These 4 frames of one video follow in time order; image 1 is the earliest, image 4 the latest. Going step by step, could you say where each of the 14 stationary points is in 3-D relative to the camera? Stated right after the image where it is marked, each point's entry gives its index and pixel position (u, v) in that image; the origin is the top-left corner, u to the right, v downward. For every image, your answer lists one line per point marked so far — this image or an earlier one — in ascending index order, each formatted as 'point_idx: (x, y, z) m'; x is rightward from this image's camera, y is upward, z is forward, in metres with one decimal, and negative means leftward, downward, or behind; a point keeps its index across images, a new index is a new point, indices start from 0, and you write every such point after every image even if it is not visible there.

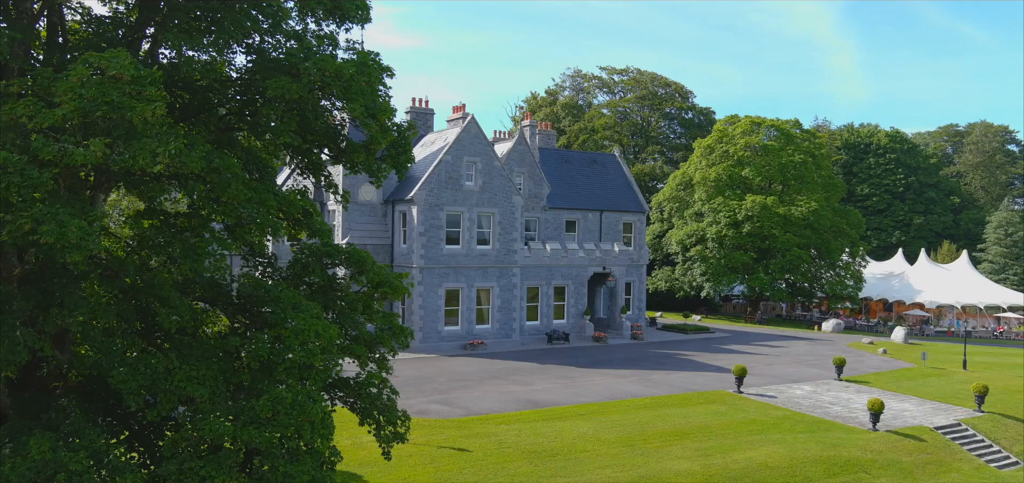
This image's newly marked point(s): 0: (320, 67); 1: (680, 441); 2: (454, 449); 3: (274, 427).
0: (-2.5, +2.2, +9.3) m
1: (+4.4, -5.2, +19.0) m
2: (-1.4, -5.0, +17.7) m
3: (-2.9, -2.2, +8.6) m
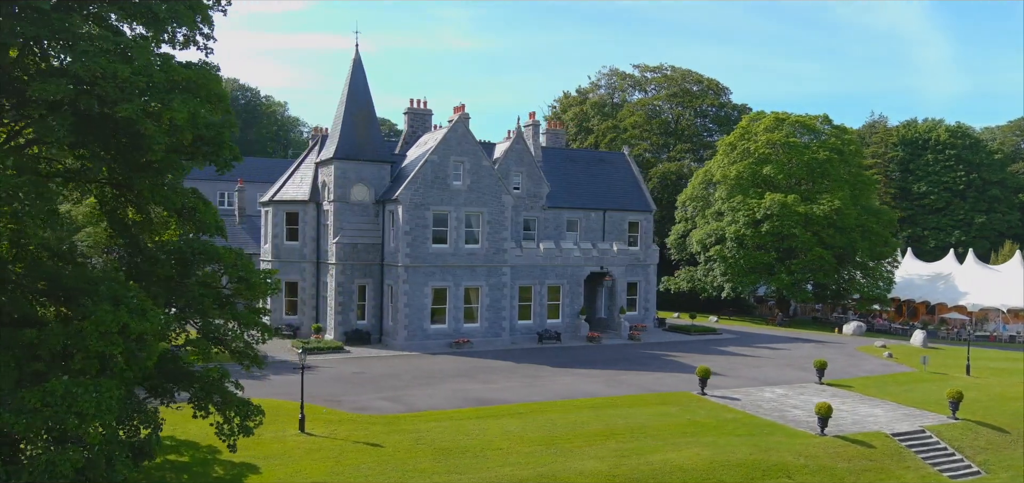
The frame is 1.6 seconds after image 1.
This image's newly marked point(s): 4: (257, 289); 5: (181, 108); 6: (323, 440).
0: (-5.3, +2.3, +9.6) m
1: (+2.3, -5.1, +18.7) m
2: (-3.6, -5.0, +17.8) m
3: (-5.8, -2.1, +8.9) m
4: (-4.5, -0.8, +12.9) m
5: (-4.5, +1.8, +9.9) m
6: (-4.7, -4.9, +18.1) m
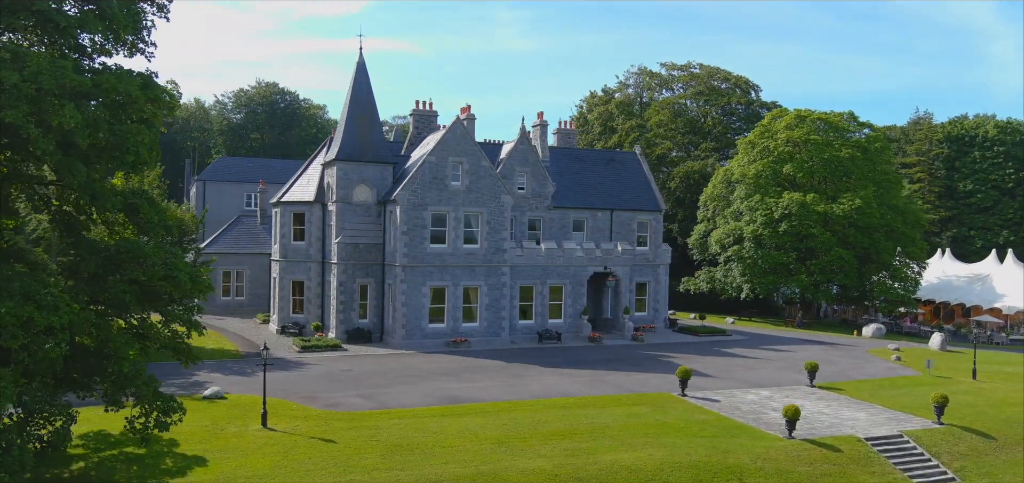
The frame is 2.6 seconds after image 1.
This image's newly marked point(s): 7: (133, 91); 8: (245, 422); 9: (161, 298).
0: (-7.0, +2.3, +10.1) m
1: (+1.2, -5.1, +18.7) m
2: (-4.7, -4.9, +18.2) m
3: (-7.5, -2.1, +9.4) m
4: (-6.0, -0.8, +13.3) m
5: (-6.2, +1.8, +10.3) m
6: (-5.9, -4.9, +18.5) m
7: (-6.4, +2.5, +12.0) m
8: (-7.2, -4.9, +19.7) m
9: (-6.4, -1.0, +13.4) m
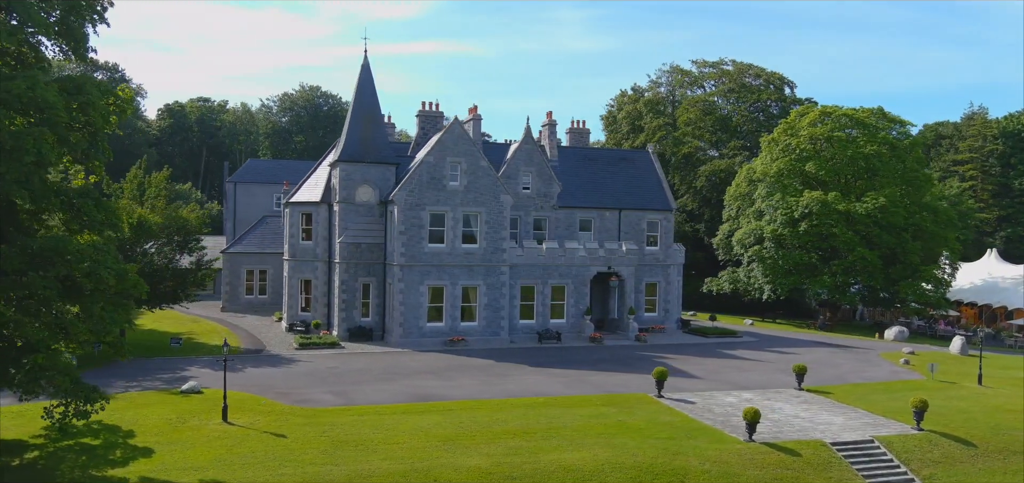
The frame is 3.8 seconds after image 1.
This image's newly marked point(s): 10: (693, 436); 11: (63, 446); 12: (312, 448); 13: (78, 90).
0: (-8.9, +2.4, +10.6) m
1: (-0.1, -5.1, +18.7) m
2: (-6.1, -4.9, +18.6) m
3: (-9.4, -2.1, +10.0) m
4: (-7.7, -0.8, +13.9) m
5: (-8.1, +1.8, +10.8) m
6: (-7.2, -4.9, +19.0) m
7: (-8.1, +2.5, +12.5) m
8: (-8.4, -4.8, +20.3) m
9: (-8.1, -1.0, +13.9) m
10: (+5.0, -5.3, +19.9) m
11: (-10.5, -4.7, +17.0) m
12: (-4.7, -4.9, +17.5) m
13: (-8.6, +3.0, +14.5) m
